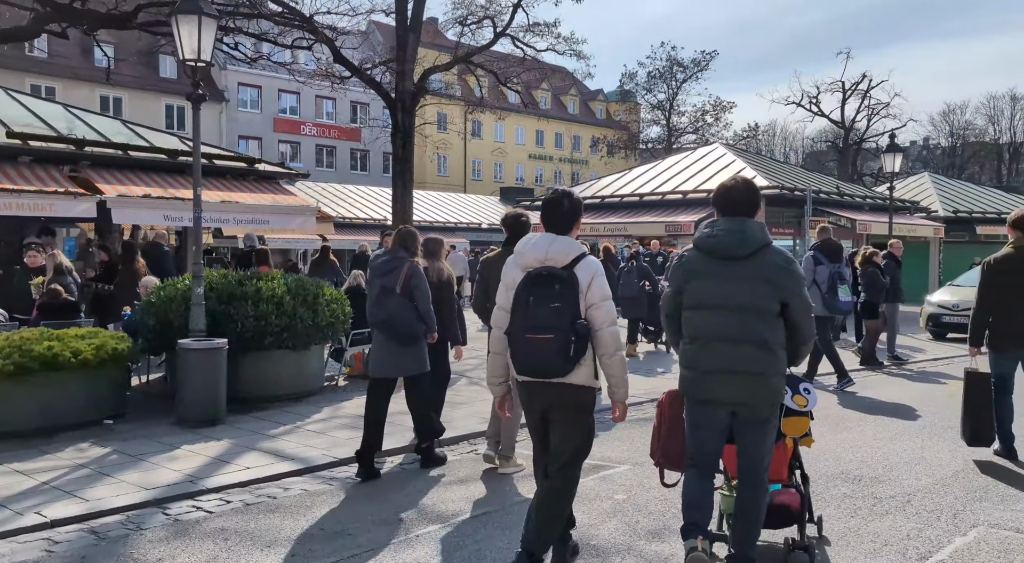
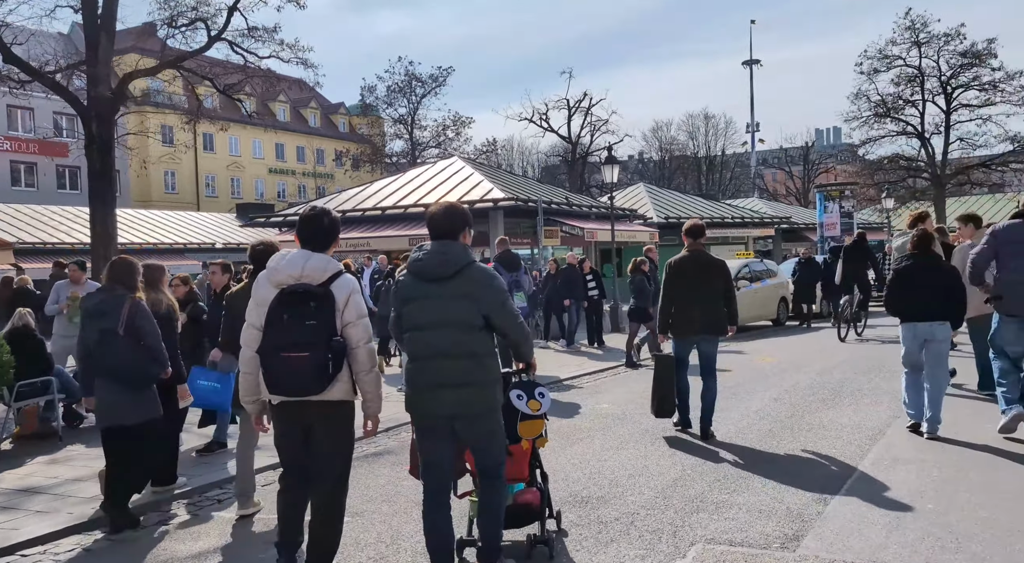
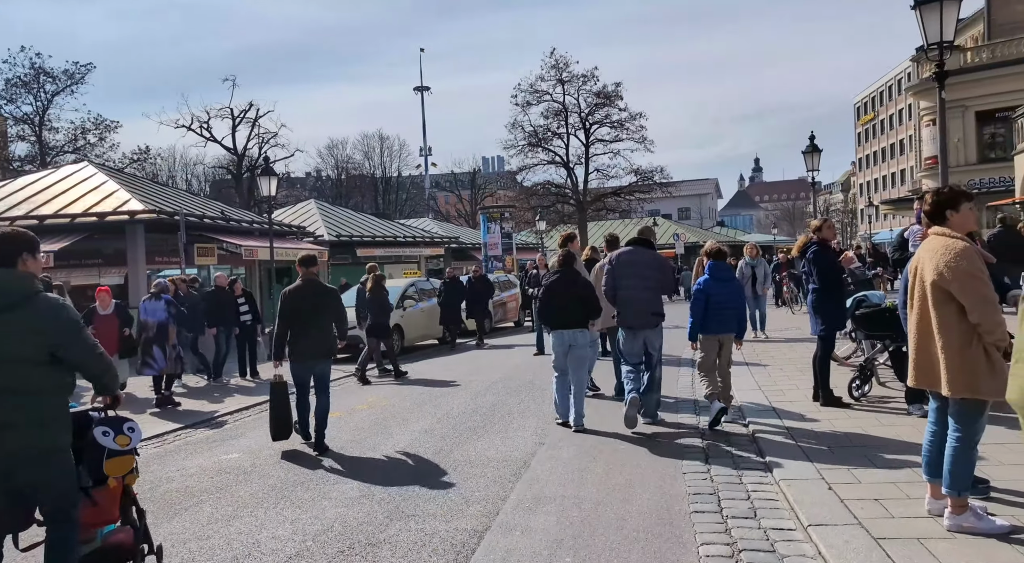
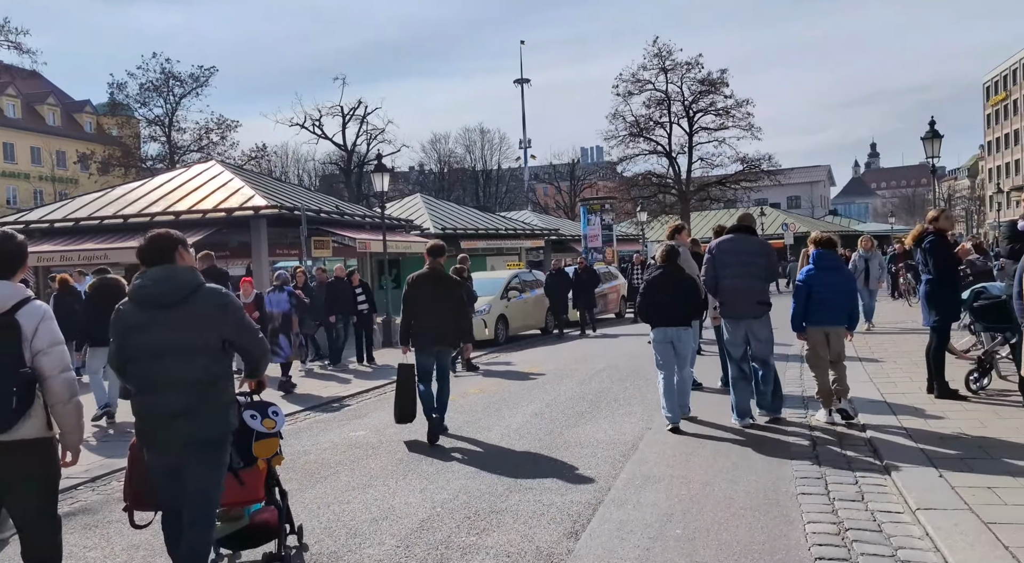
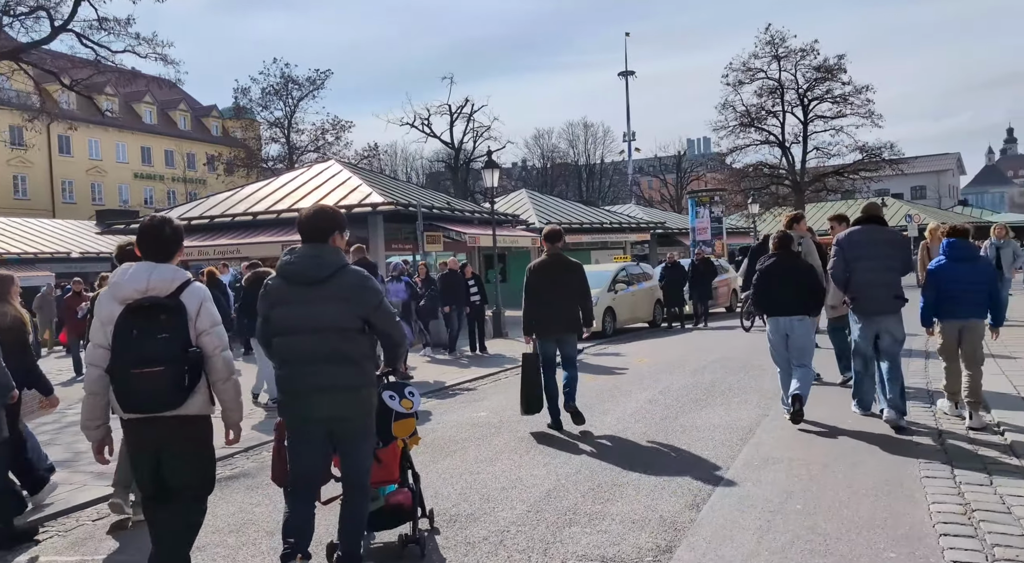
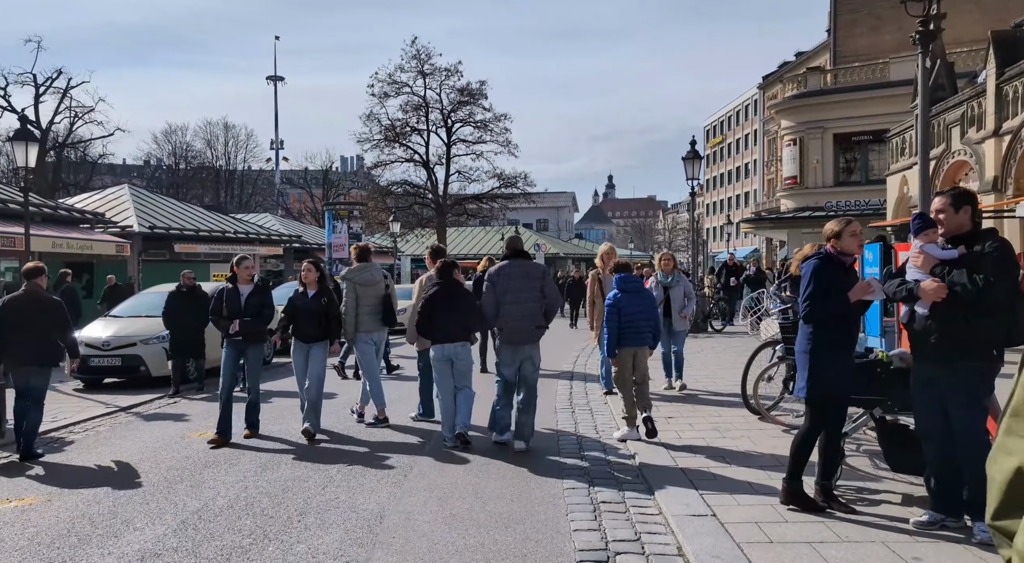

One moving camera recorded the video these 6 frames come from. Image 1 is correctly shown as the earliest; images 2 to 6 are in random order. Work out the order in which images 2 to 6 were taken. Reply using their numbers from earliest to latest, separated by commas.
2, 5, 4, 3, 6
